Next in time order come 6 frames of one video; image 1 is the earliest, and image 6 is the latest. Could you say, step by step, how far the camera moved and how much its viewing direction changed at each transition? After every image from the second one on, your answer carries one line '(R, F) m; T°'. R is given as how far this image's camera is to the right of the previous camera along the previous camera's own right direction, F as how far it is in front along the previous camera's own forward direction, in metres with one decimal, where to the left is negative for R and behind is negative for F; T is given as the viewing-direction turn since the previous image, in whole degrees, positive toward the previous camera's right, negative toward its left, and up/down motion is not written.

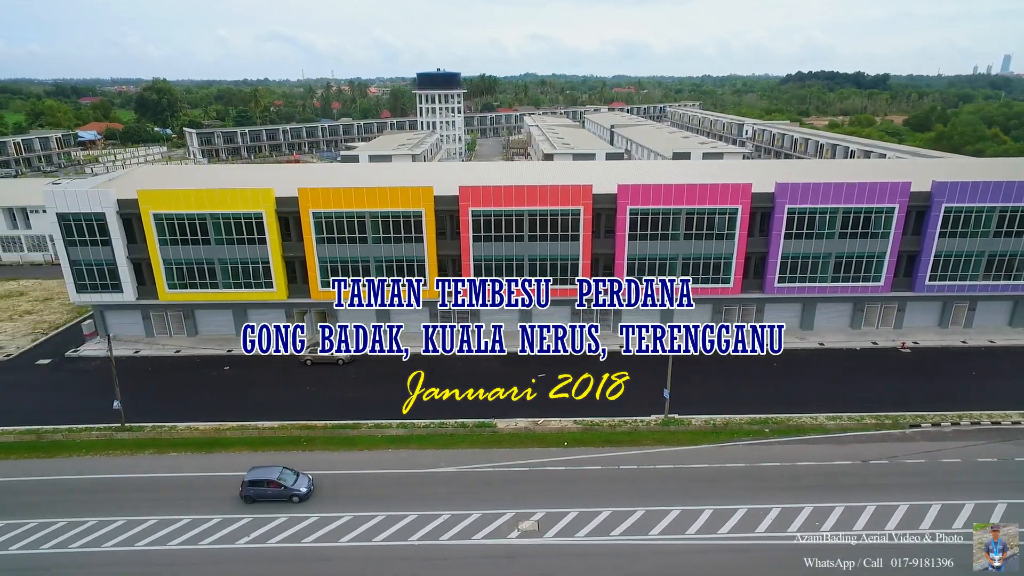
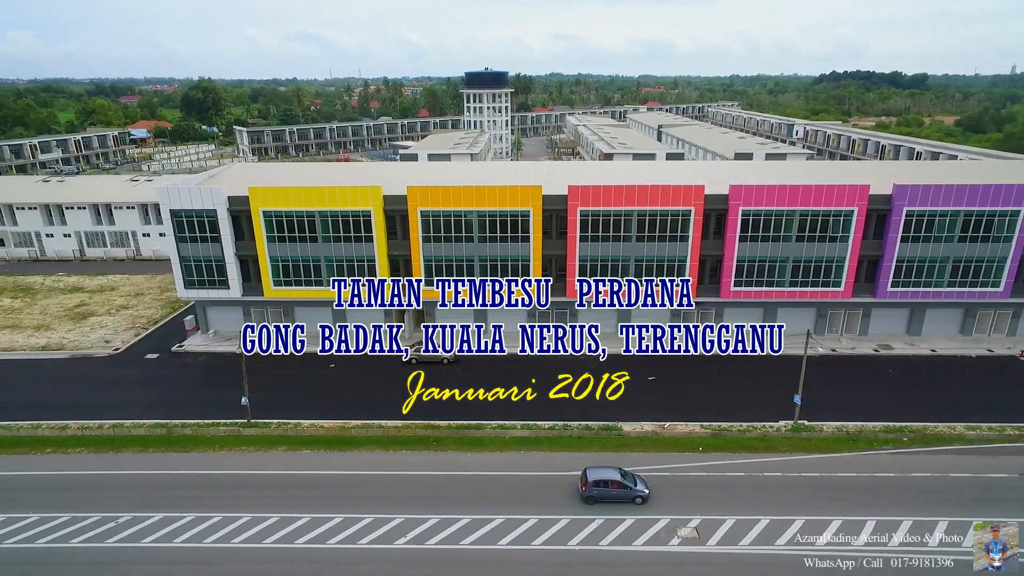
(-5.2, +0.3) m; -2°
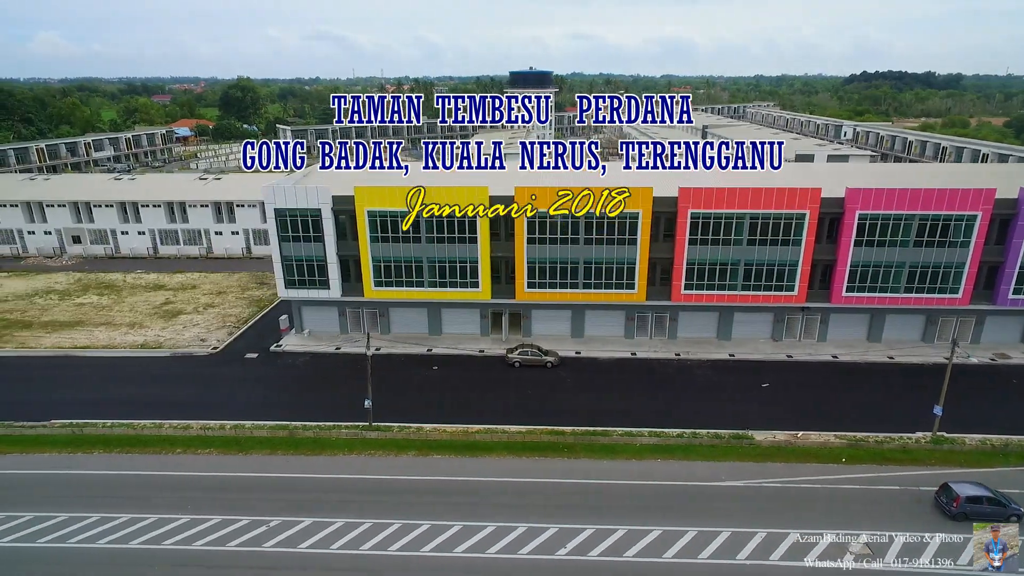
(-5.3, +0.5) m; -2°
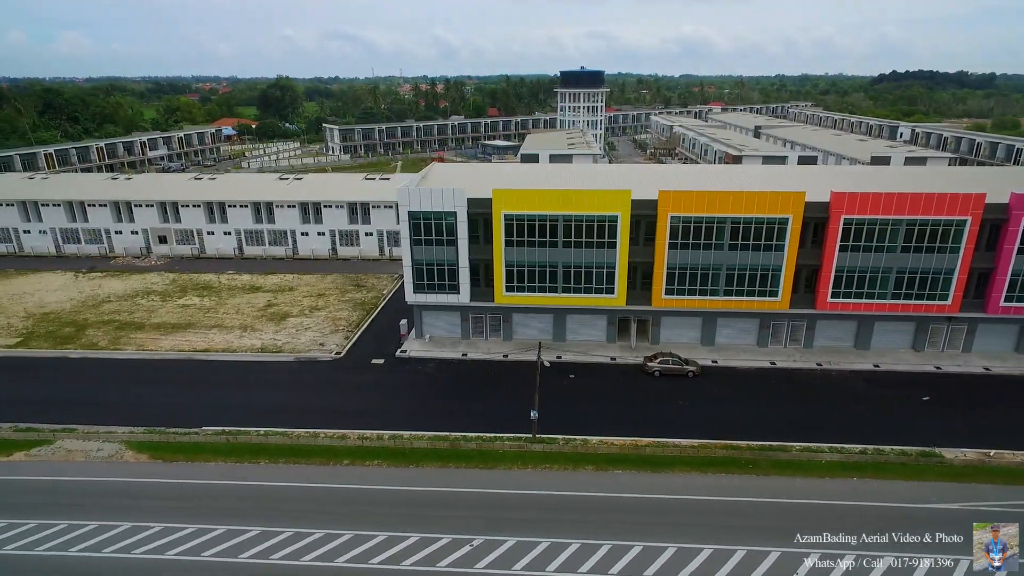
(-7.4, +1.0) m; -1°
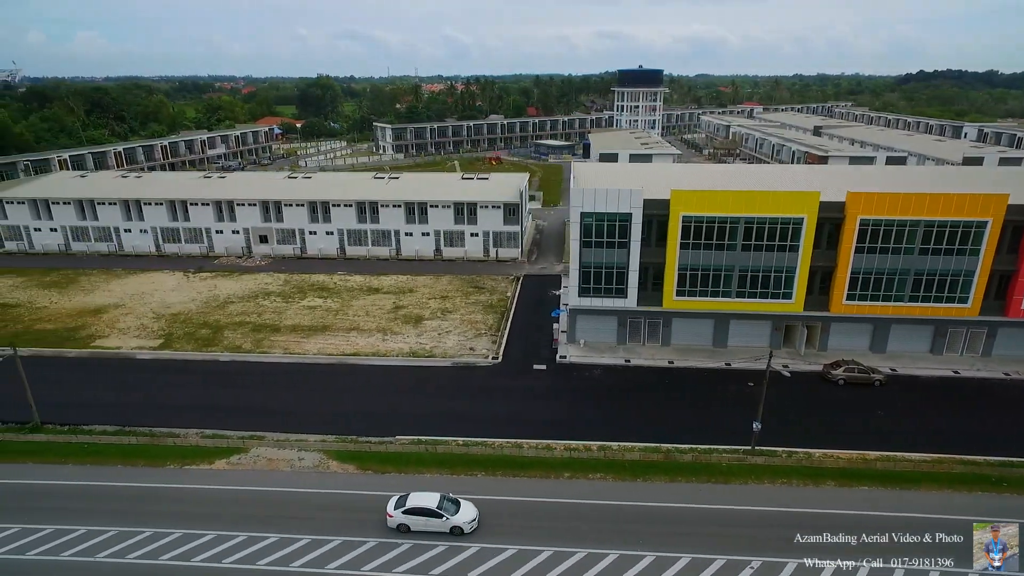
(-9.4, +1.2) m; -1°
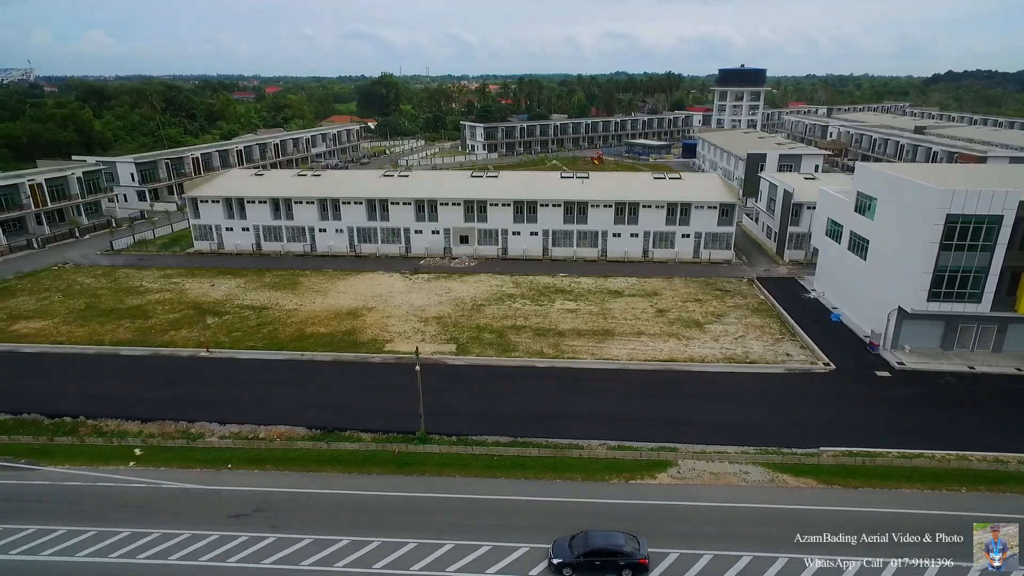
(-19.5, +1.4) m; 0°
